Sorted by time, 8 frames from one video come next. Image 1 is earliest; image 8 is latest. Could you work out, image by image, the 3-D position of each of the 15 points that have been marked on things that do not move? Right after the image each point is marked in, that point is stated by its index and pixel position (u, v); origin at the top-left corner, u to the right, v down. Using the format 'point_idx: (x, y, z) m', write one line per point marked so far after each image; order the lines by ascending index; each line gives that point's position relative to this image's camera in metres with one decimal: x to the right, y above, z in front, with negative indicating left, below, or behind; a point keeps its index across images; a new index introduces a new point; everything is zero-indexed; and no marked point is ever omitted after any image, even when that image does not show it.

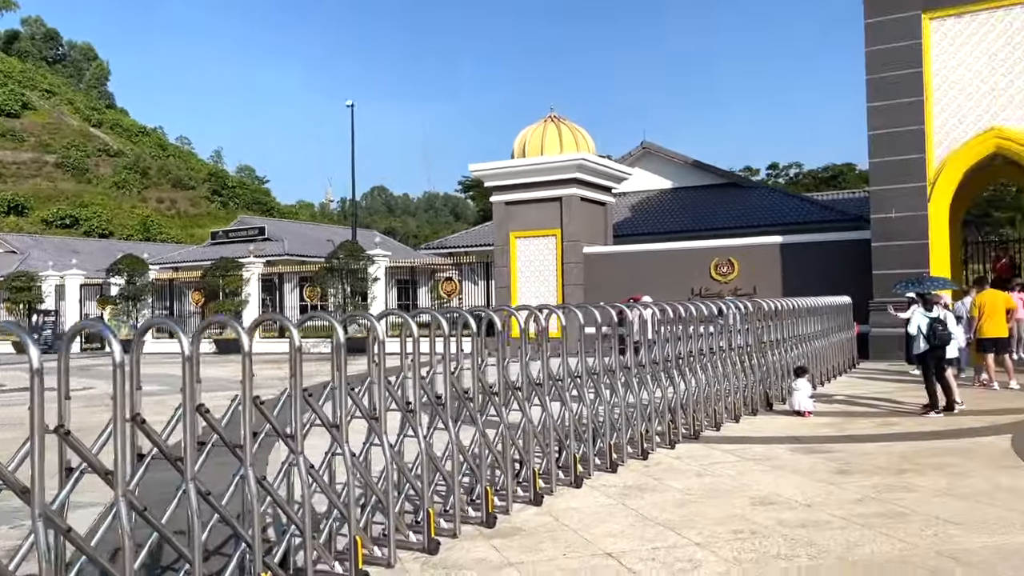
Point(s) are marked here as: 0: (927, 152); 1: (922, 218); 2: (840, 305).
0: (+7.7, +2.5, +15.5) m
1: (+7.6, +1.3, +15.5) m
2: (+5.6, -0.3, +14.3) m
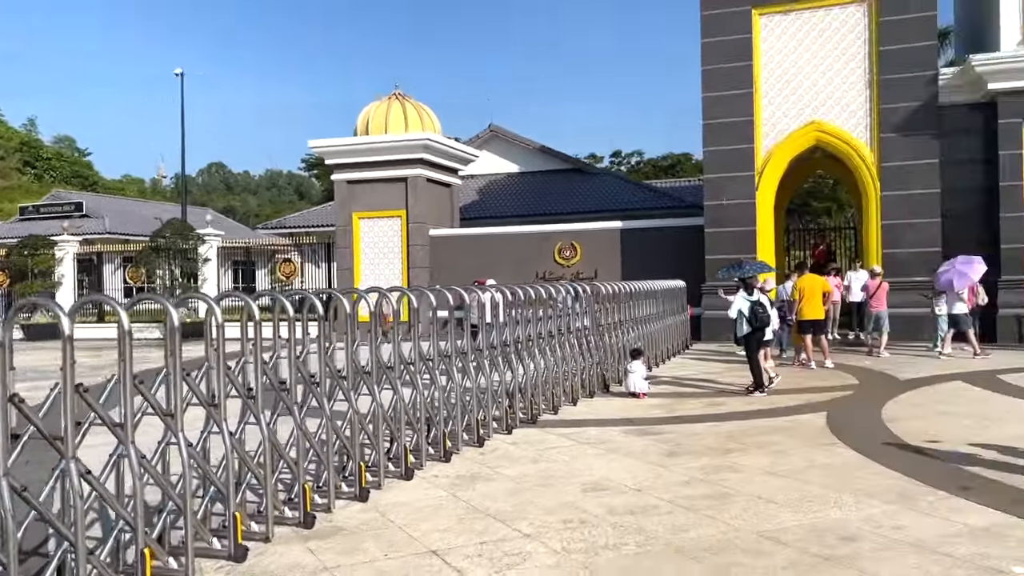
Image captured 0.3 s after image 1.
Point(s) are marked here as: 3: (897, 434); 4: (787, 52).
0: (+4.7, +2.8, +16.3) m
1: (+4.7, +1.6, +16.3) m
2: (+2.9, 0.0, +14.8) m
3: (+3.1, -1.2, +6.9) m
4: (+5.2, +4.5, +16.0) m
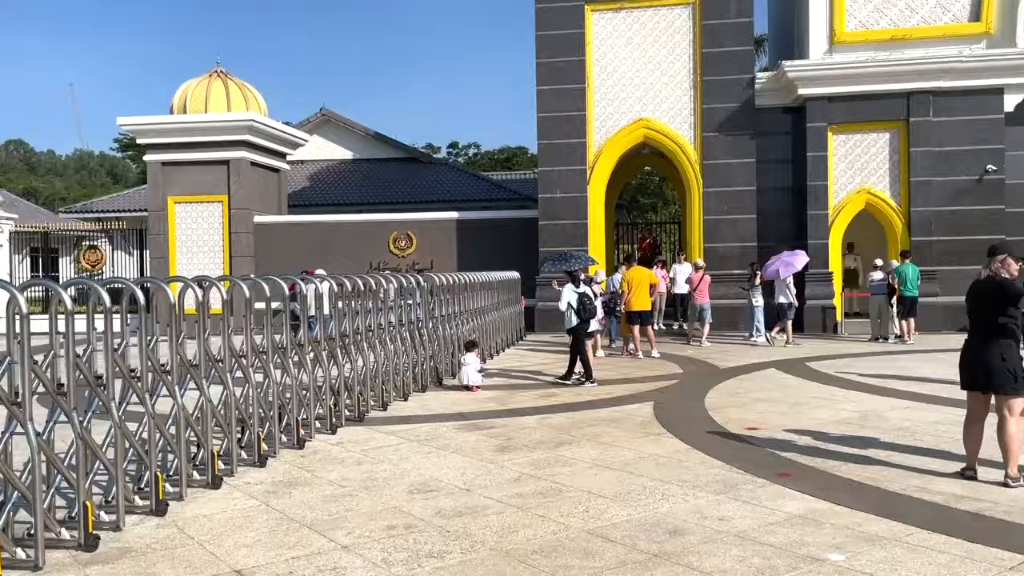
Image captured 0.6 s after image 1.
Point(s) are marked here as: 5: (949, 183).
0: (+1.5, +3.0, +16.5) m
1: (+1.4, +1.8, +16.5) m
2: (0.0, +0.2, +14.7) m
3: (+1.7, -1.1, +7.0) m
4: (+2.1, +4.6, +16.4) m
5: (+7.8, +1.9, +15.1) m
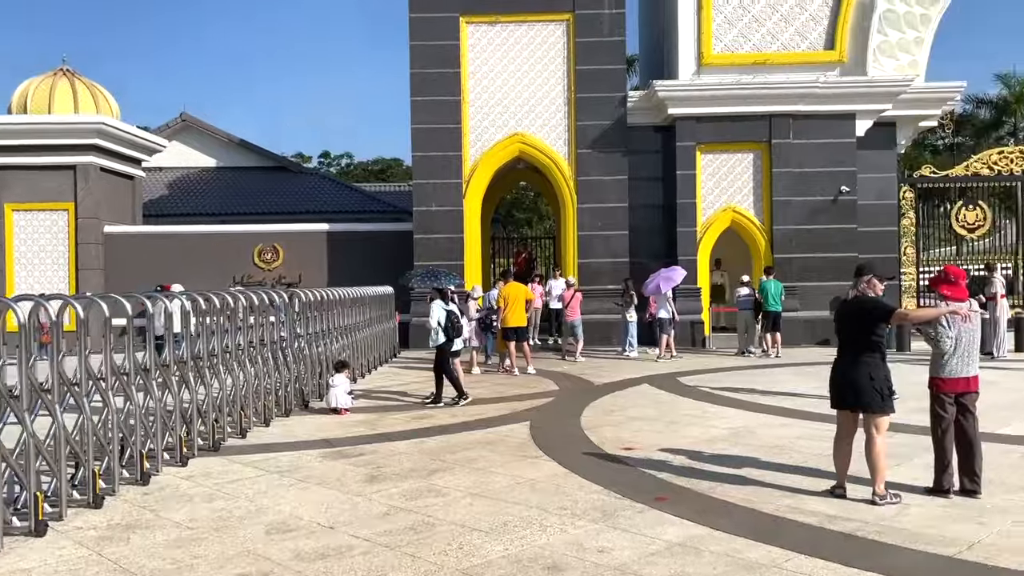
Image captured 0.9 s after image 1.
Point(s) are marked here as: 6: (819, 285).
0: (-1.0, +2.7, +16.3) m
1: (-1.0, +1.5, +16.3) m
2: (-2.2, -0.1, +14.3) m
3: (+0.7, -1.3, +6.9) m
4: (-0.4, +4.4, +16.3) m
5: (+5.5, +1.6, +15.8) m
6: (+5.8, +0.1, +15.8) m
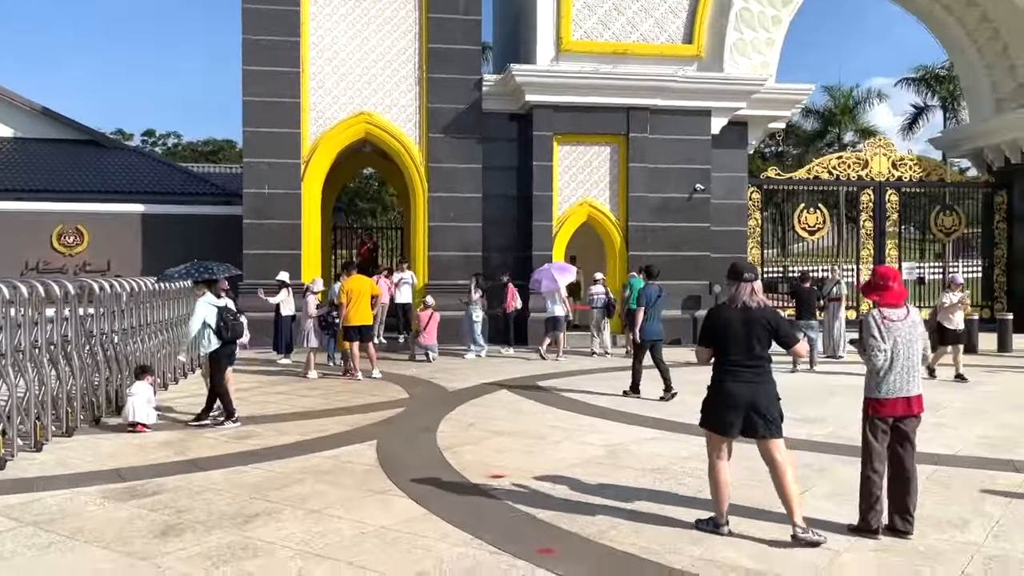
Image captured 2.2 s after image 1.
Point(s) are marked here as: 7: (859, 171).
0: (-3.7, +2.8, +14.7) m
1: (-3.8, +1.6, +14.7) m
2: (-4.6, 0.0, +12.5) m
3: (-0.4, -1.2, +5.8) m
4: (-3.1, +4.5, +14.8) m
5: (+2.8, +1.6, +15.5) m
6: (+3.0, +0.1, +15.5) m
7: (+7.7, +2.6, +18.5) m
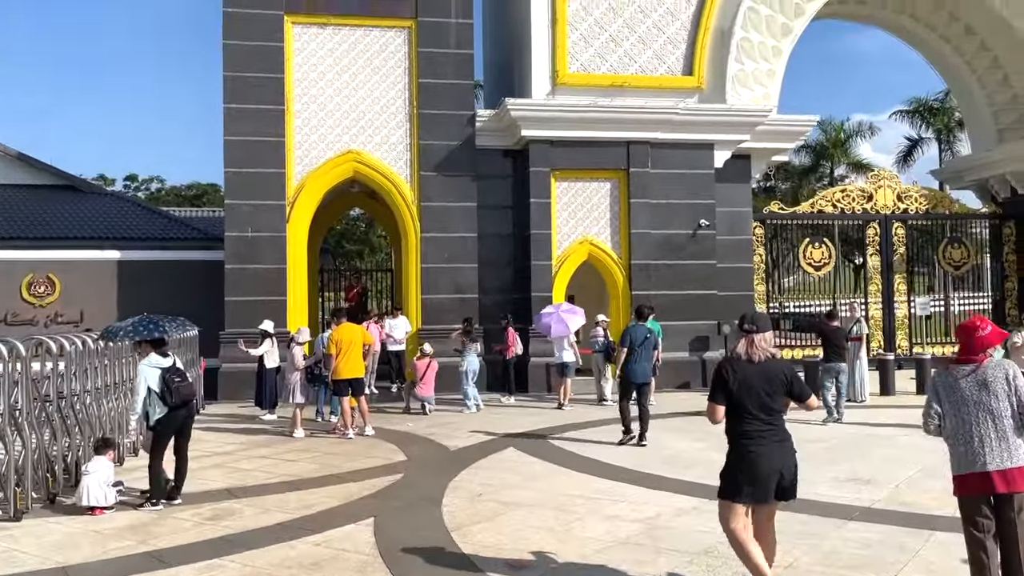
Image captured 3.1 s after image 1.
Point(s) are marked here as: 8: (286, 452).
0: (-3.8, +2.0, +14.0) m
1: (-3.8, +0.8, +13.9) m
2: (-4.6, -0.7, +11.7) m
3: (-0.3, -1.6, +5.0) m
4: (-3.2, +3.7, +14.2) m
5: (+2.7, +0.9, +14.8) m
6: (+3.0, -0.6, +14.8) m
7: (+7.5, +1.8, +17.9) m
8: (-2.3, -1.7, +8.6) m
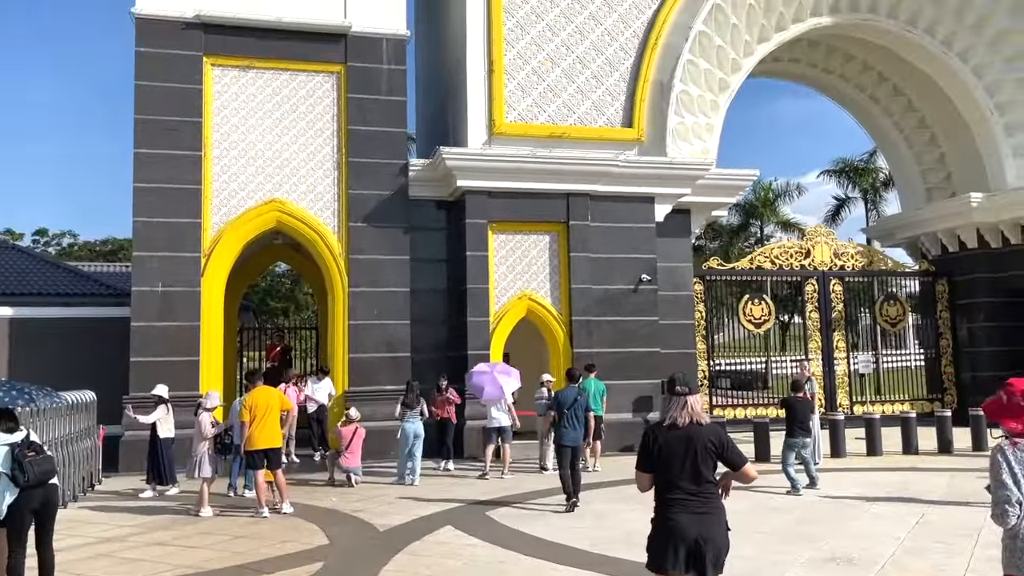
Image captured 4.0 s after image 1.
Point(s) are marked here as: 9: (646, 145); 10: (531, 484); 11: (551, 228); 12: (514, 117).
0: (-4.8, +1.1, +13.0) m
1: (-4.8, -0.1, +12.8) m
2: (-5.4, -1.4, +10.4) m
3: (-0.5, -1.8, +4.0) m
4: (-4.2, +2.8, +13.3) m
5: (+1.6, -0.1, +14.2) m
6: (+1.9, -1.6, +14.1) m
7: (+6.2, +0.6, +17.8) m
8: (-2.9, -2.2, +7.4) m
9: (+2.3, +2.5, +14.8) m
10: (+0.2, -2.4, +10.5) m
11: (+0.6, +1.0, +14.1) m
12: (0.0, +2.9, +14.1) m
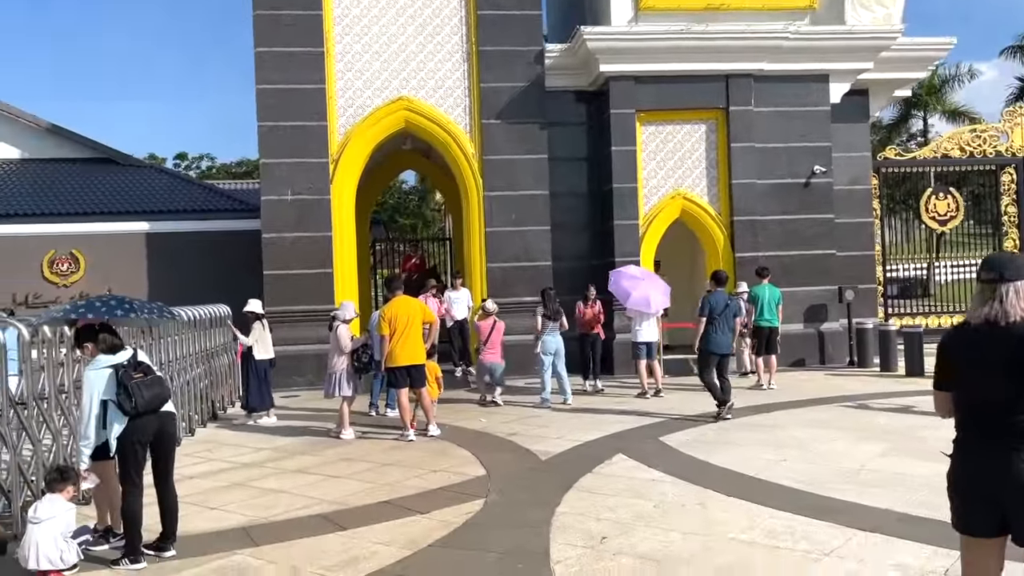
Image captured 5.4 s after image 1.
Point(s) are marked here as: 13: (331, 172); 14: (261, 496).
0: (-2.6, +2.5, +12.1) m
1: (-2.7, +1.2, +12.0) m
2: (-3.5, -0.3, +9.9) m
3: (+0.4, -1.3, +2.9) m
4: (-2.1, +4.1, +12.1) m
5: (+3.9, +1.5, +12.5) m
6: (+4.2, 0.0, +12.5) m
7: (+8.9, +2.6, +15.3) m
8: (-1.5, -1.4, +6.7) m
9: (+4.6, +4.1, +12.7) m
10: (+2.1, -1.3, +9.3) m
11: (+2.9, +2.6, +12.4) m
12: (+2.2, +4.4, +12.3) m
13: (-2.6, +1.7, +12.1) m
14: (-1.7, -1.4, +5.7) m
